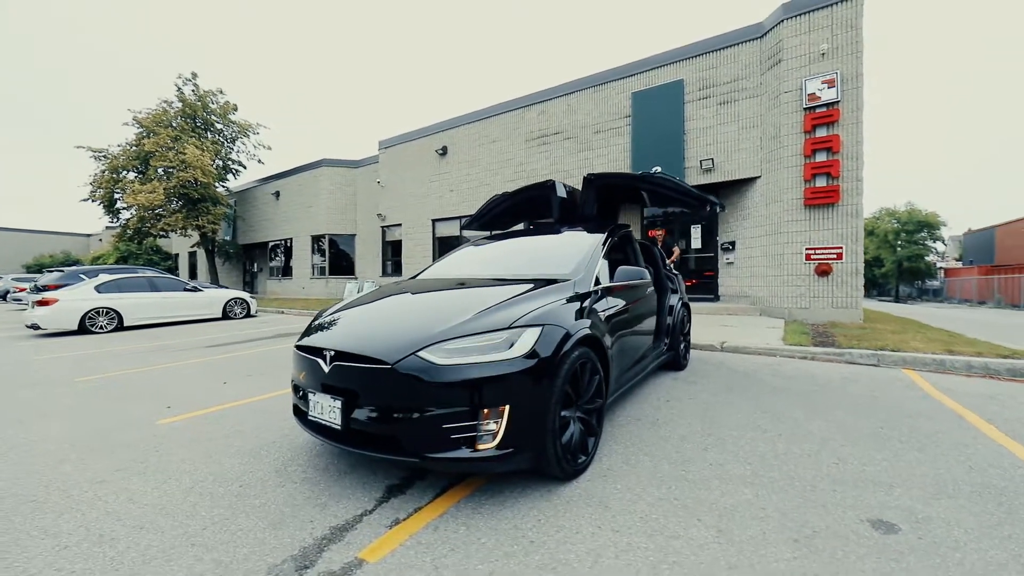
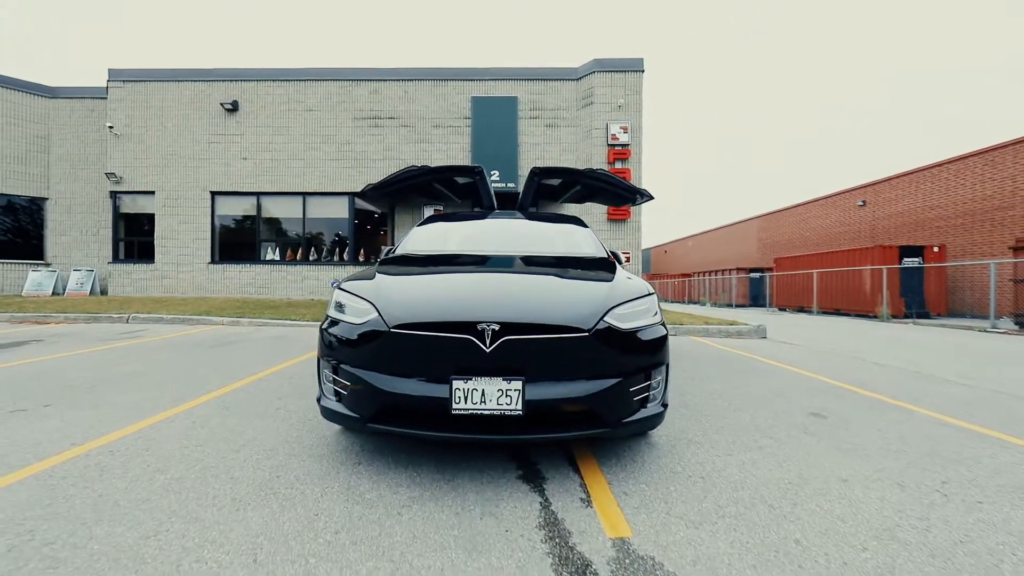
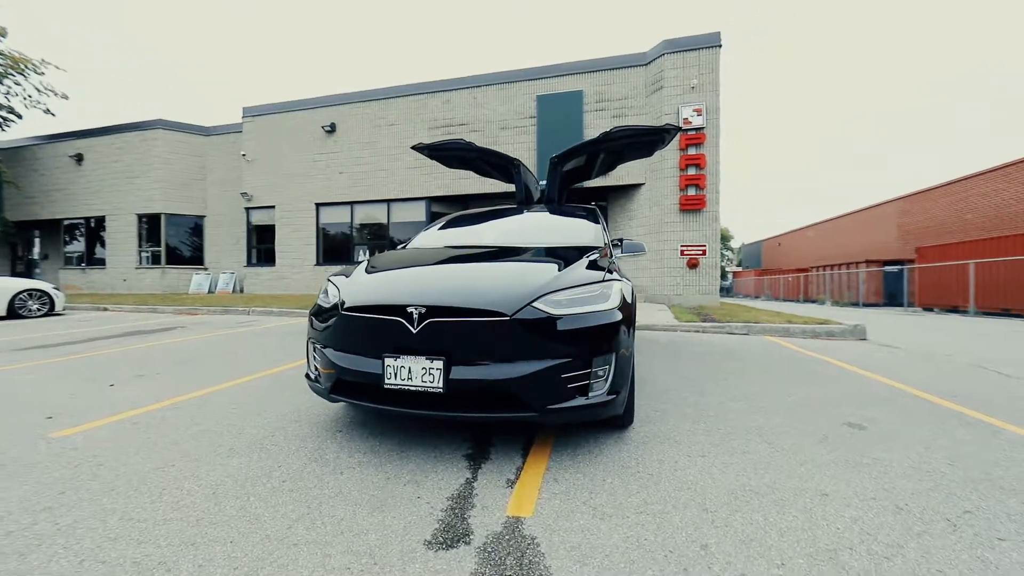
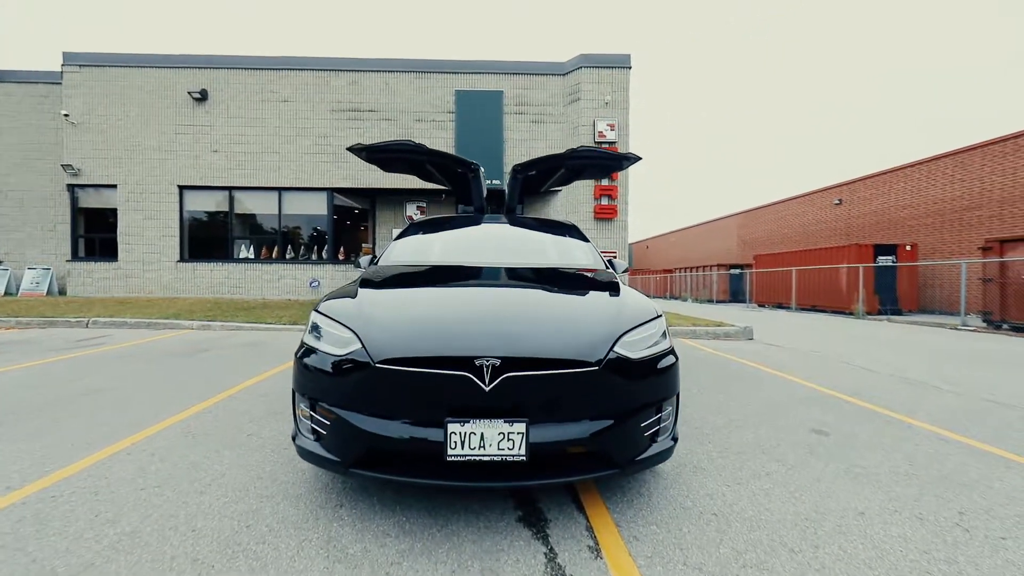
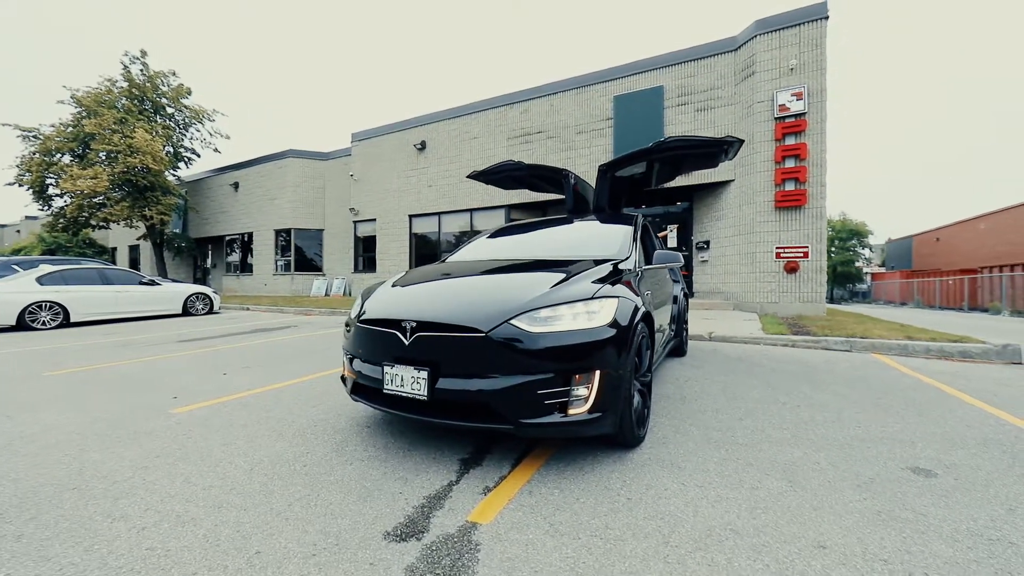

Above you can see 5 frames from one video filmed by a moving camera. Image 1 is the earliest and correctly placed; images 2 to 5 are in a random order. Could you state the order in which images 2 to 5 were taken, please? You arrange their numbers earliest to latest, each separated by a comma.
5, 3, 2, 4
